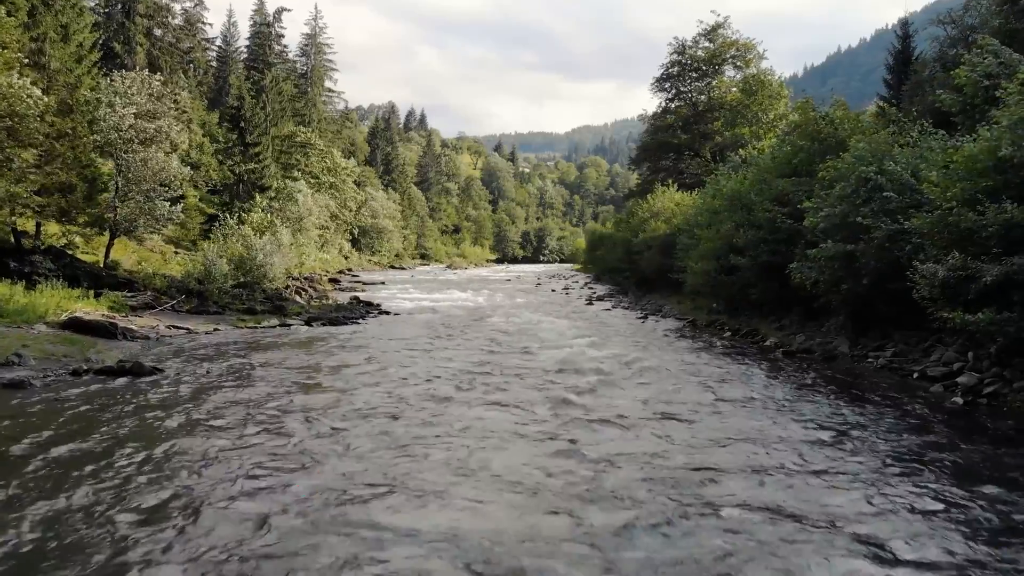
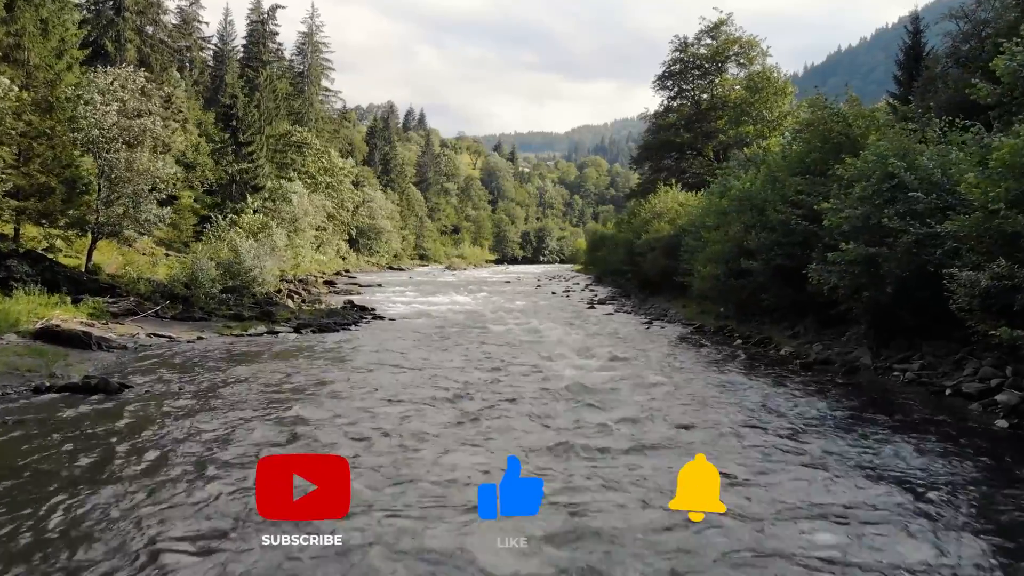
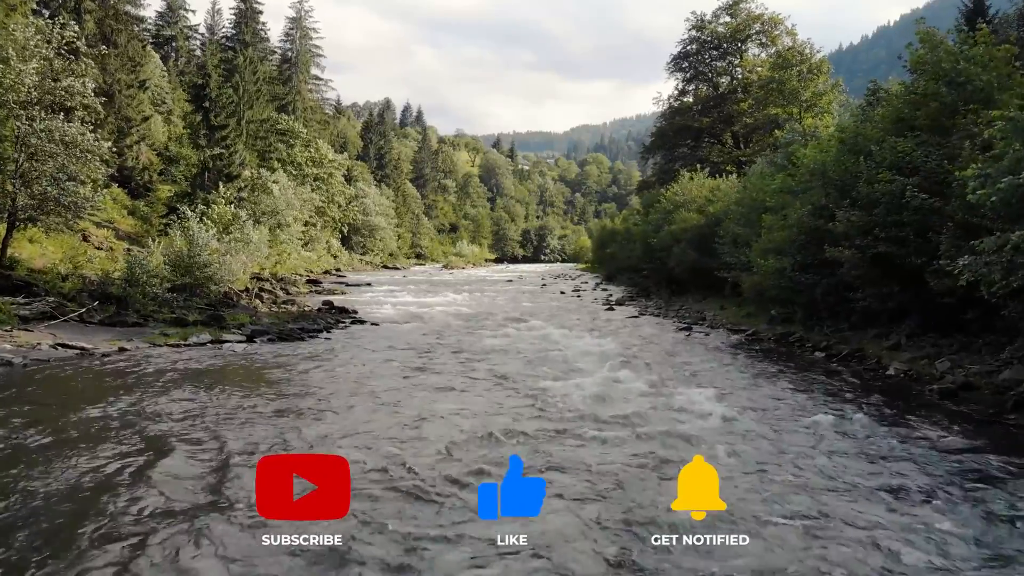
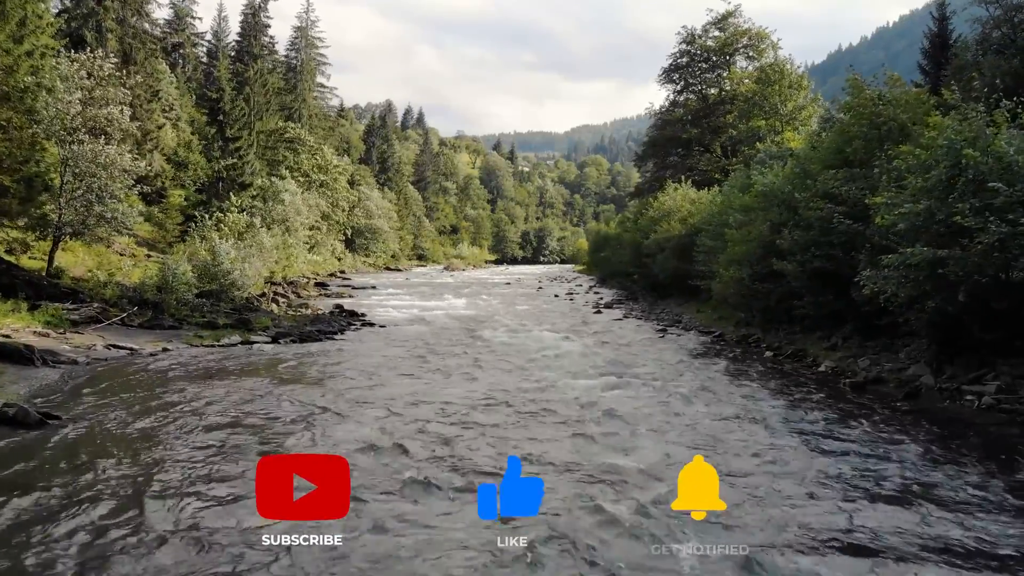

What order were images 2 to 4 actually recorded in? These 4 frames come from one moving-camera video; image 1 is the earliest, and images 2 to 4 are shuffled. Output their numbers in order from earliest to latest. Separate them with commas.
2, 4, 3
